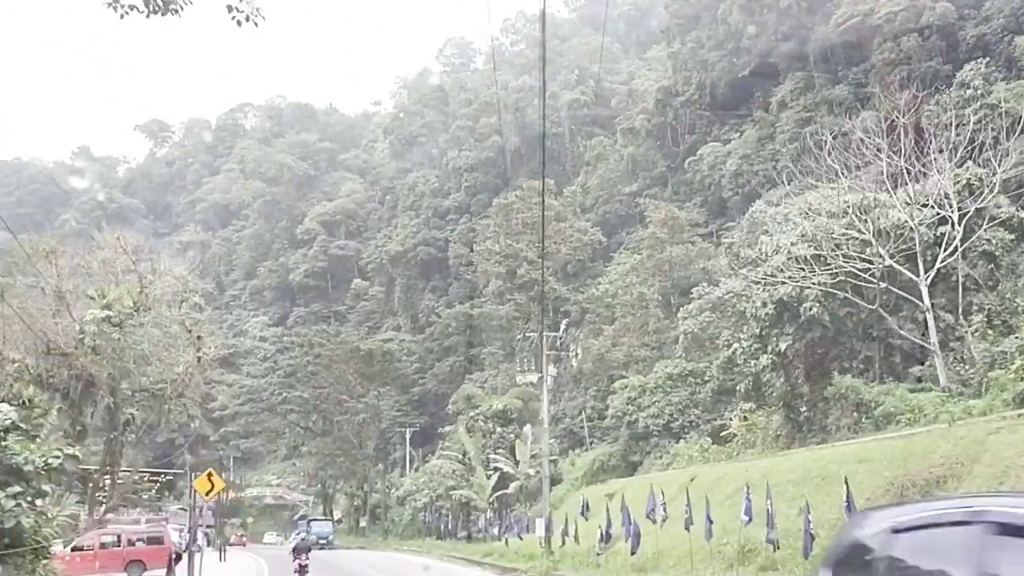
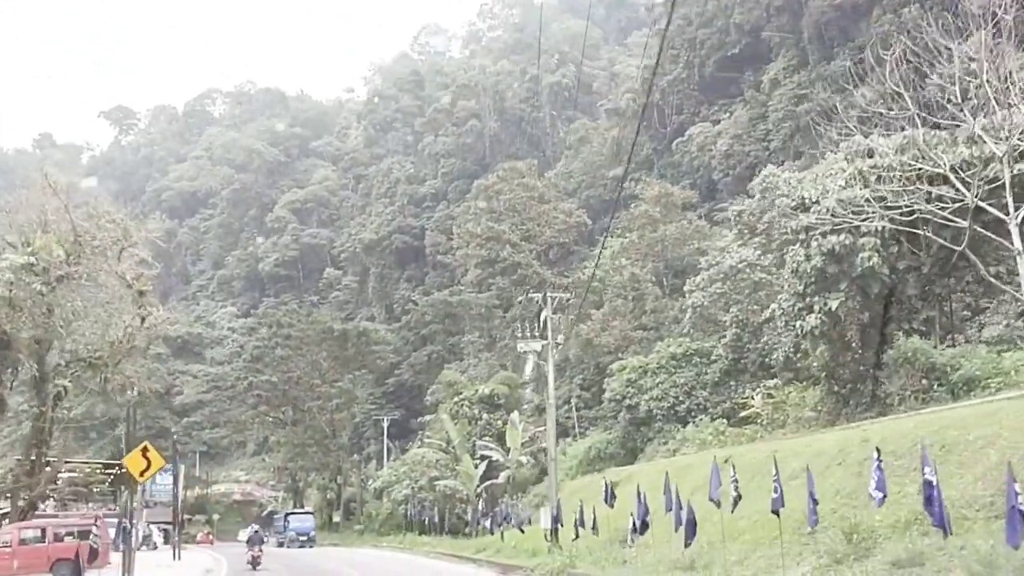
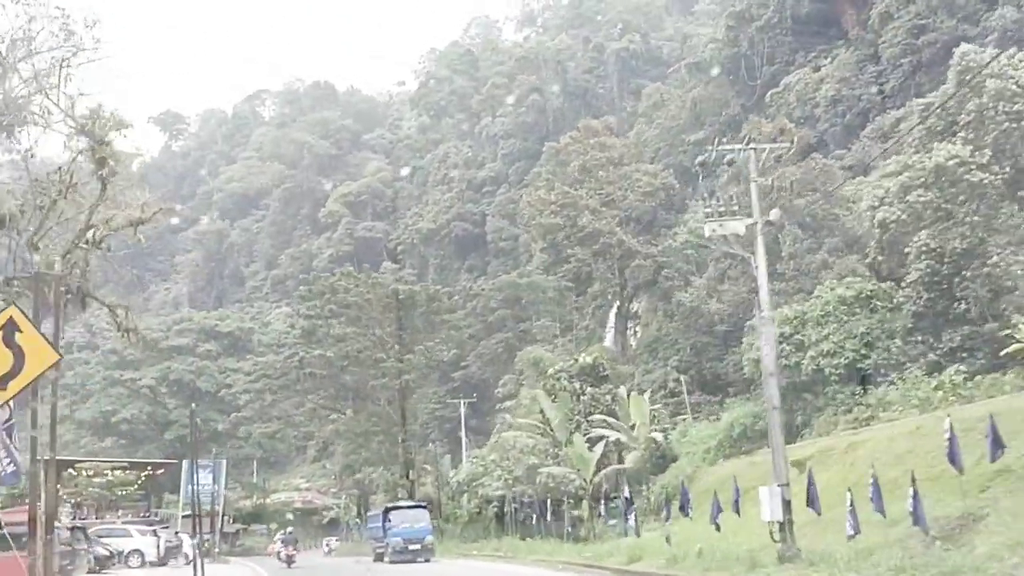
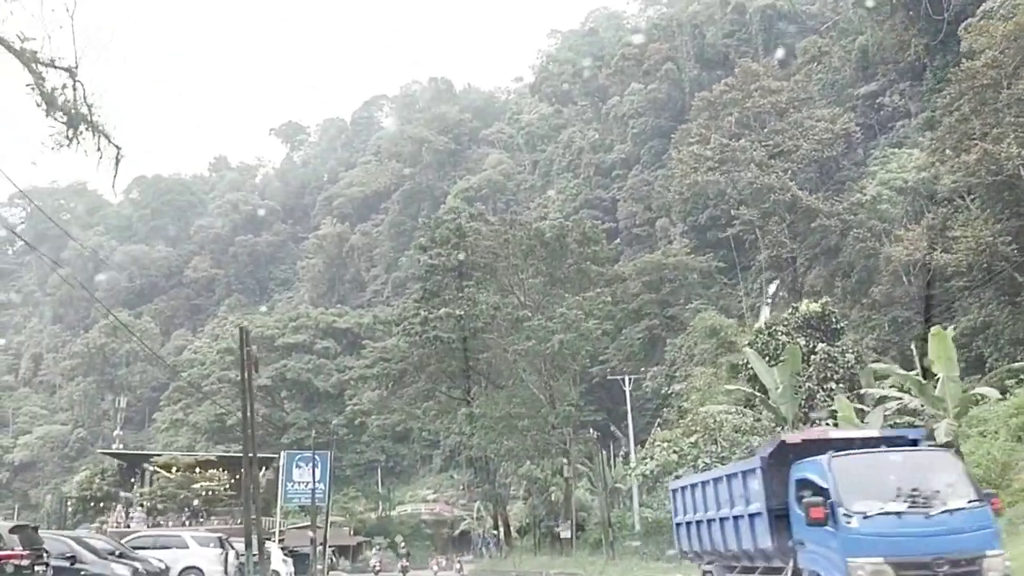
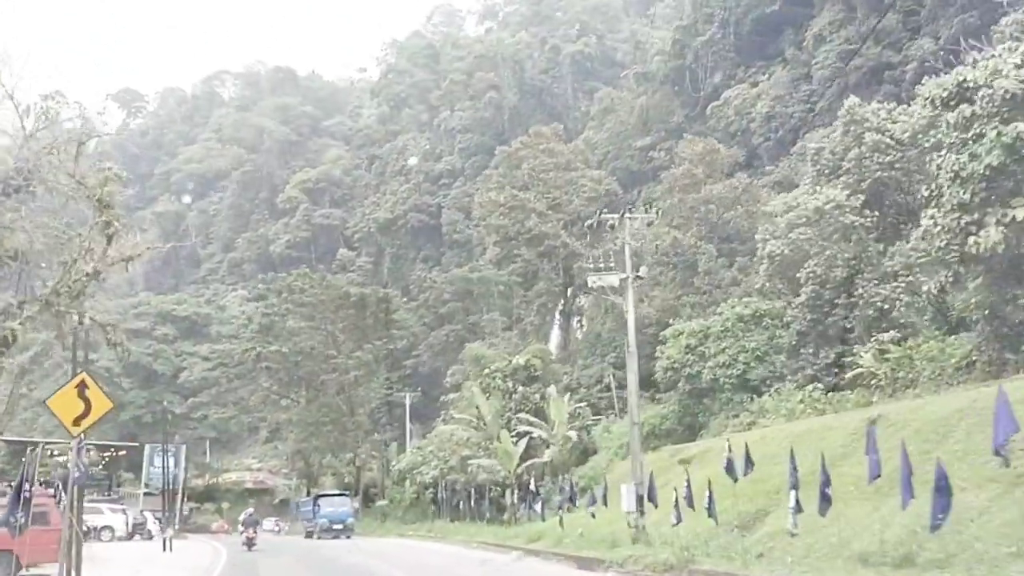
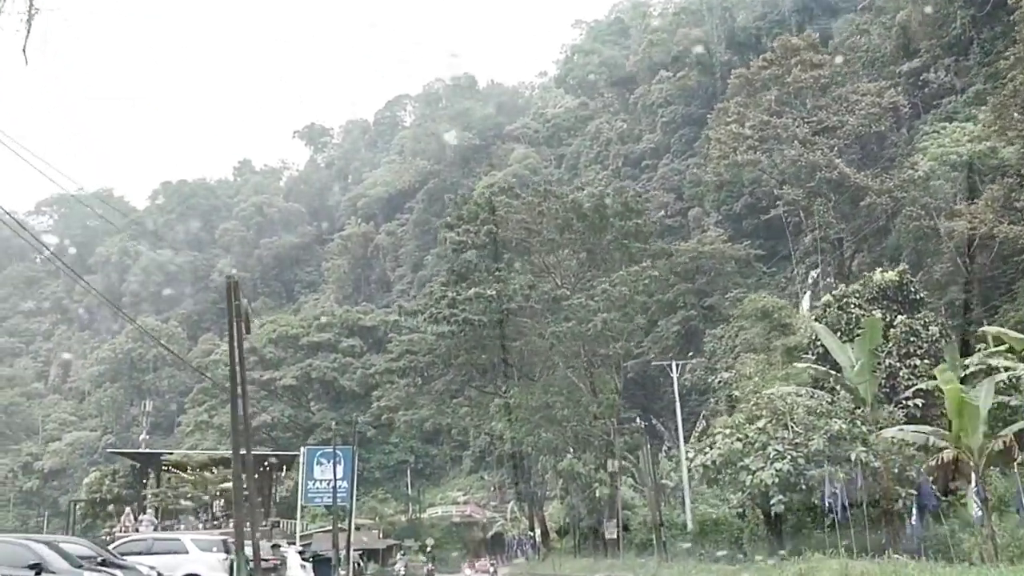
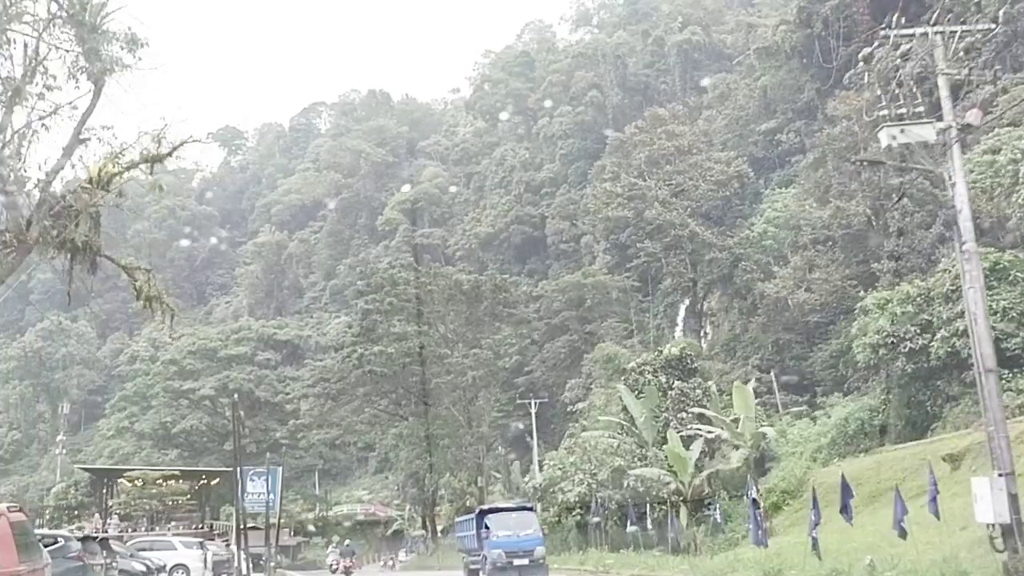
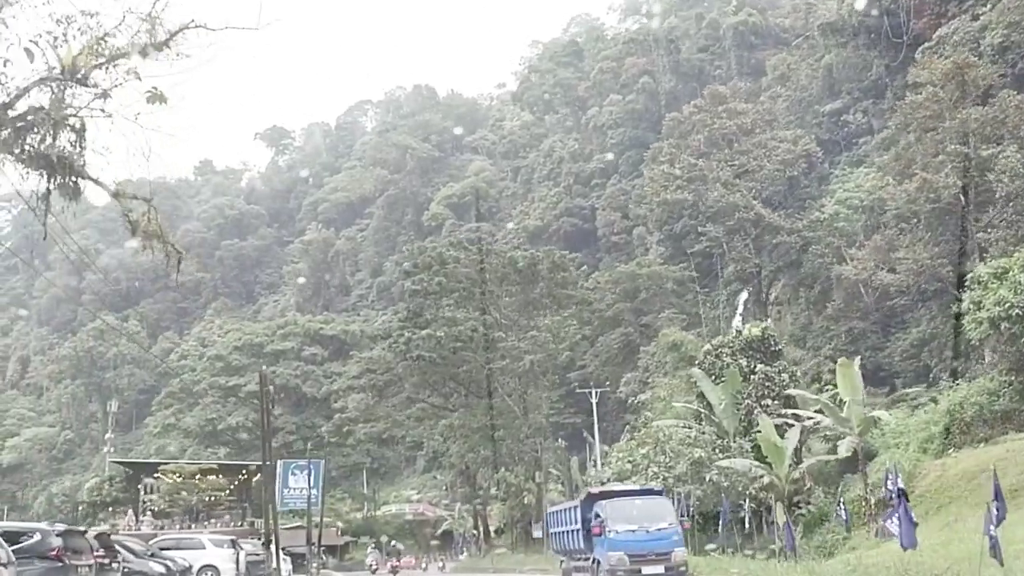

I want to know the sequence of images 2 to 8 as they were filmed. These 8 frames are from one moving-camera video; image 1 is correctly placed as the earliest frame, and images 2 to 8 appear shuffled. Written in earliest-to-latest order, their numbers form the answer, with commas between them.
2, 5, 3, 7, 8, 4, 6
